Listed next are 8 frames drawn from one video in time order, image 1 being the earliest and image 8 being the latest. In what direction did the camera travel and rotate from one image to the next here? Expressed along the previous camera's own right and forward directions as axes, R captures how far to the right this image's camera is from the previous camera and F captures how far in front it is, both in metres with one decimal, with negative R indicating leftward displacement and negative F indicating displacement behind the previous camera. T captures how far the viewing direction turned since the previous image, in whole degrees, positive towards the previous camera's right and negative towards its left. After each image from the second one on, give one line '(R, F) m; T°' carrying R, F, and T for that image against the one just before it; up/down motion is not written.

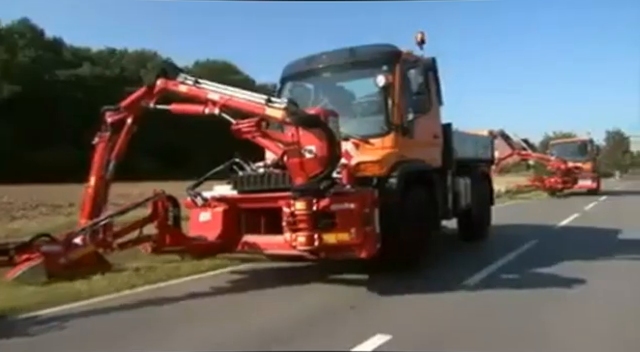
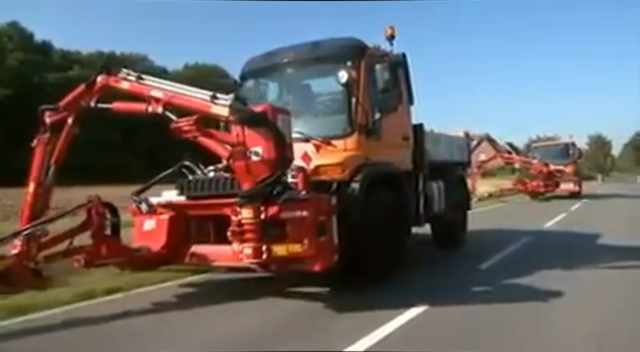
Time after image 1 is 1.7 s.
(+0.4, +0.6) m; +1°
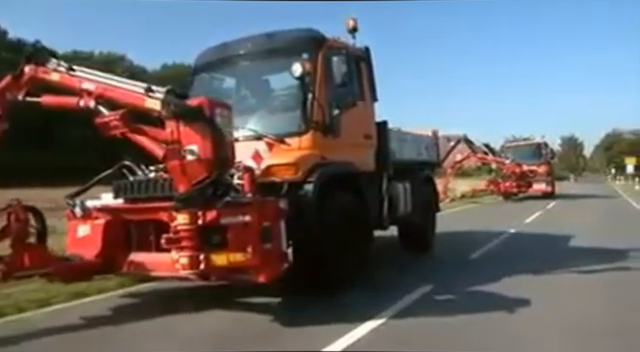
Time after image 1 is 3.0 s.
(+0.3, +0.5) m; +2°
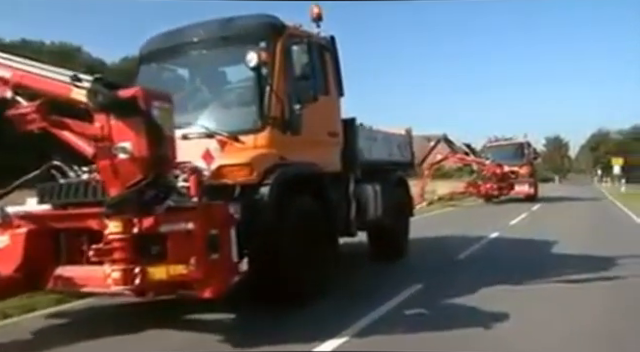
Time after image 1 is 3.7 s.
(+0.3, +0.7) m; +1°
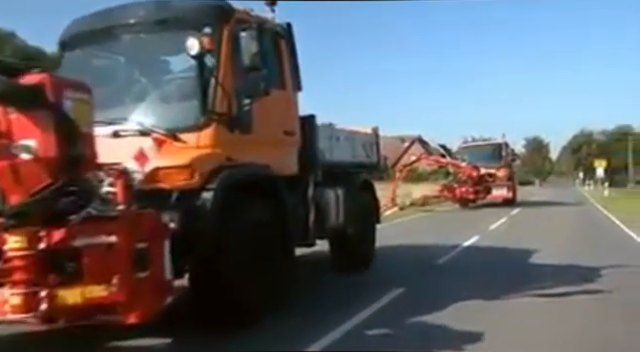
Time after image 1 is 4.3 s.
(+0.3, +0.7) m; +2°
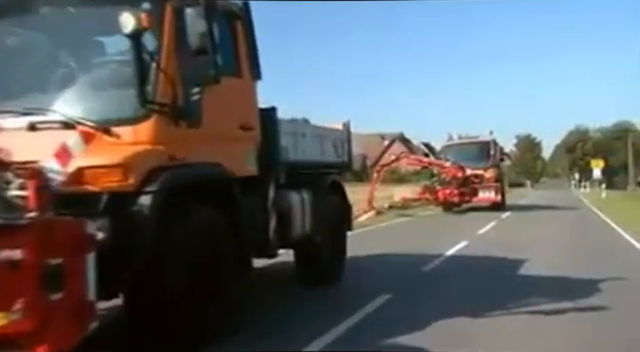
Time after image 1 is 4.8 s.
(+0.2, +0.8) m; +1°
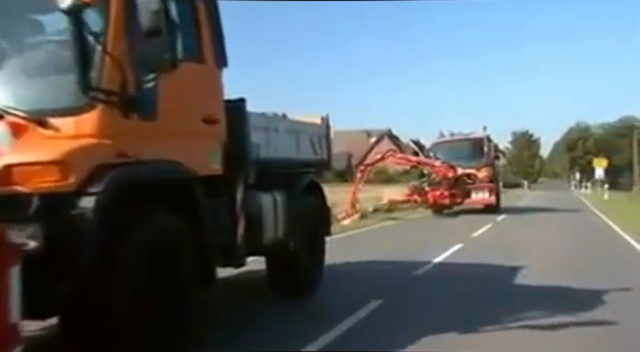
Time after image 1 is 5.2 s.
(+0.2, +0.6) m; +1°
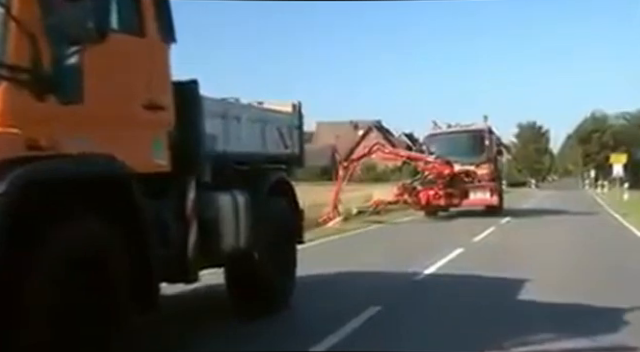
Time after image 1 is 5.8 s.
(+0.2, +0.8) m; 0°
